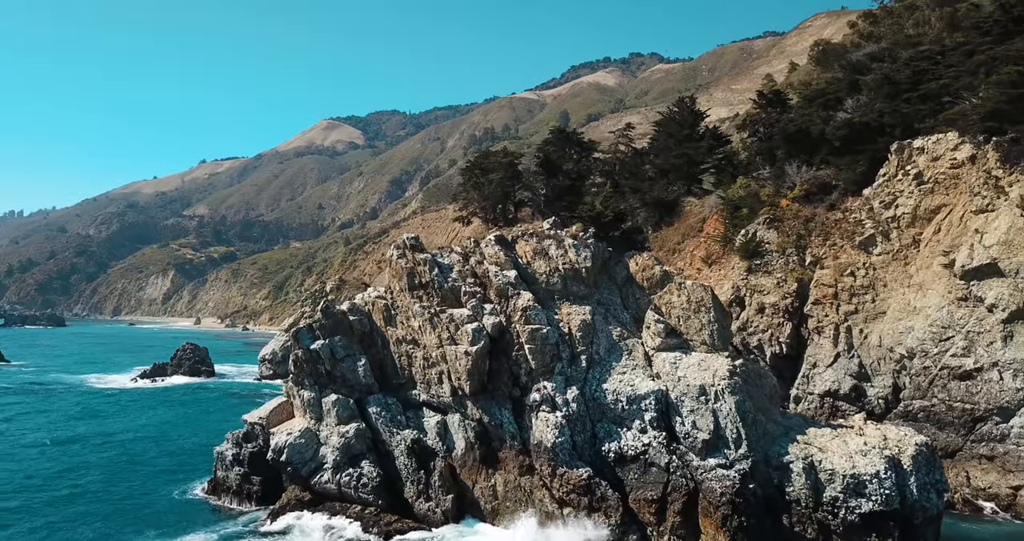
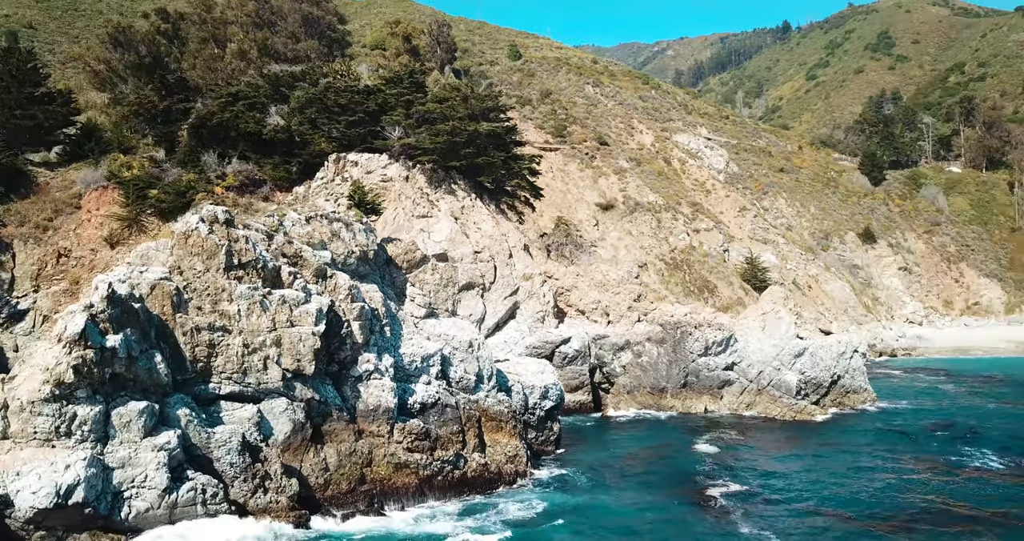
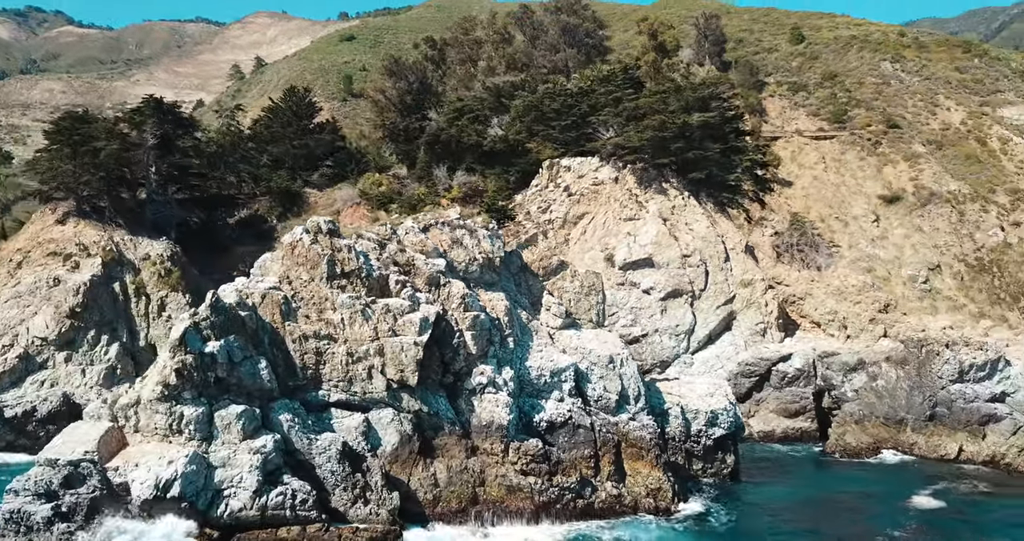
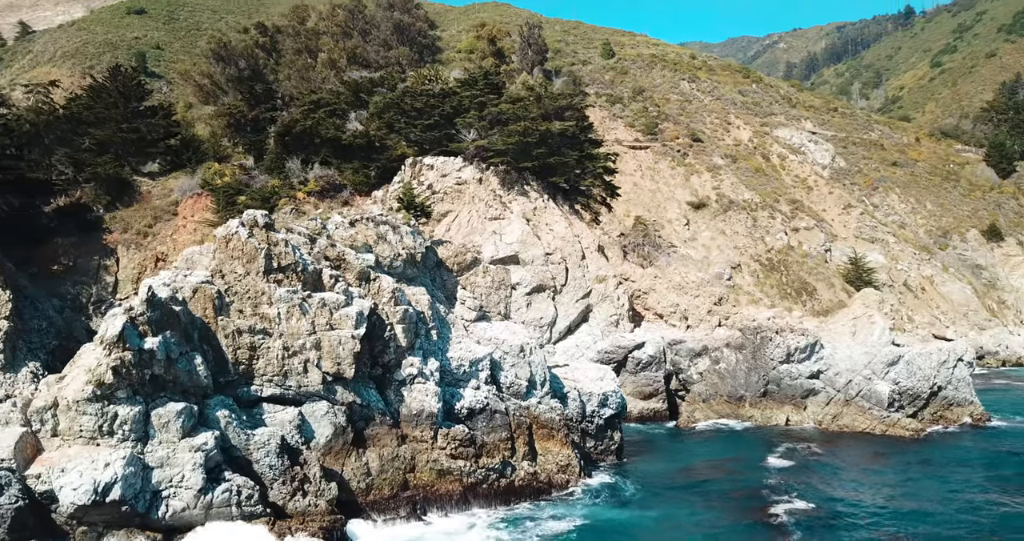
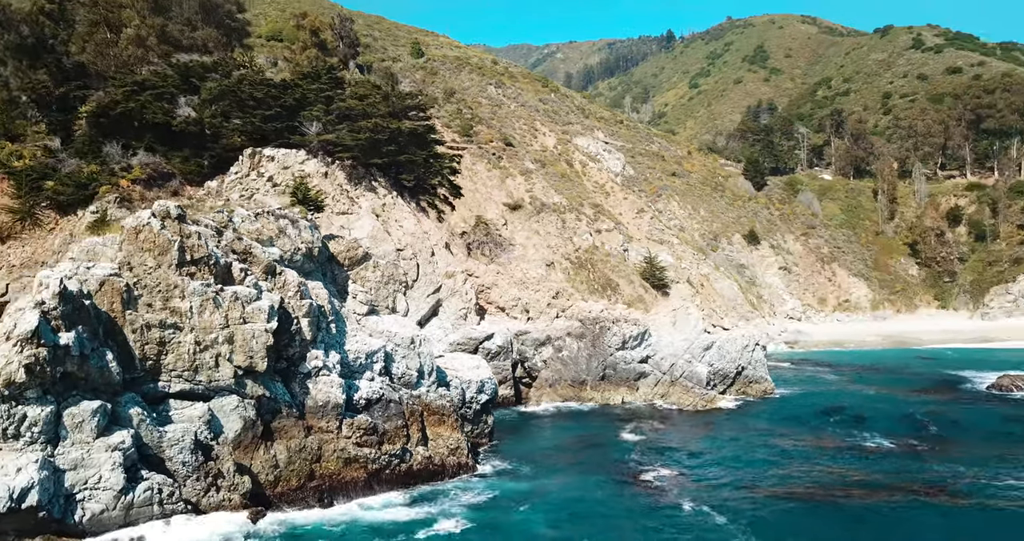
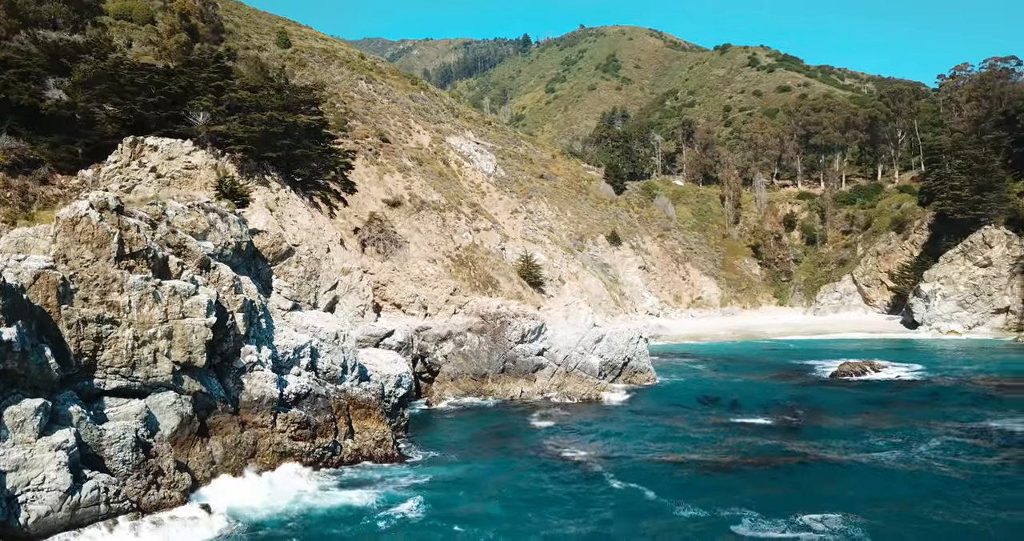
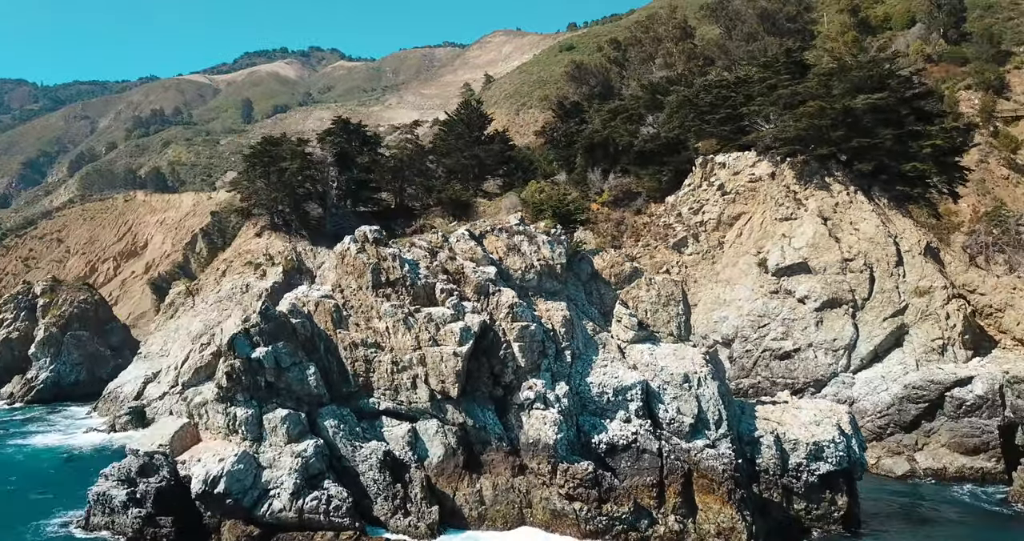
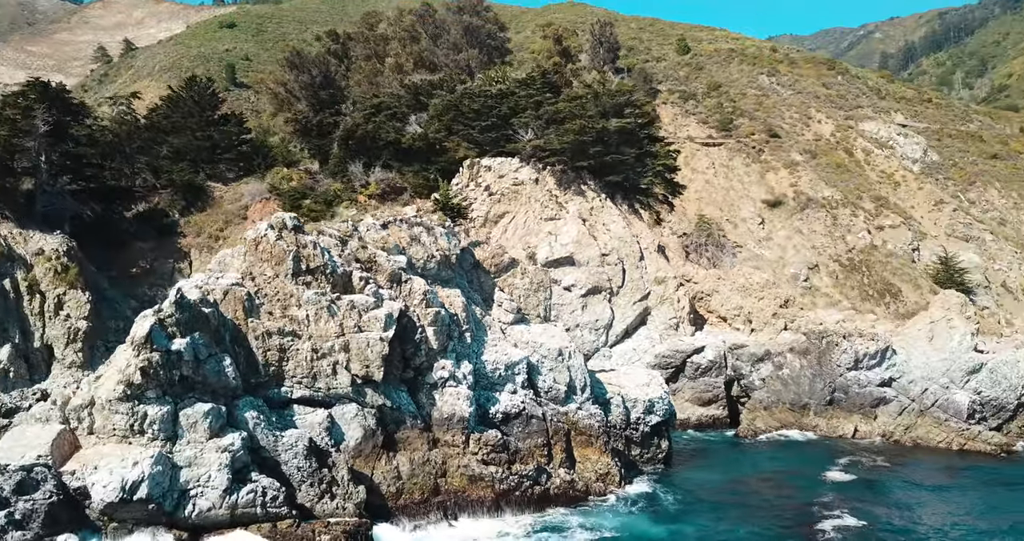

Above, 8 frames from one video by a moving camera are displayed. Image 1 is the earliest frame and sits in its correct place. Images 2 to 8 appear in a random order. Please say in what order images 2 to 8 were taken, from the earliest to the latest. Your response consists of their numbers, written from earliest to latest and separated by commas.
7, 3, 8, 4, 2, 5, 6
